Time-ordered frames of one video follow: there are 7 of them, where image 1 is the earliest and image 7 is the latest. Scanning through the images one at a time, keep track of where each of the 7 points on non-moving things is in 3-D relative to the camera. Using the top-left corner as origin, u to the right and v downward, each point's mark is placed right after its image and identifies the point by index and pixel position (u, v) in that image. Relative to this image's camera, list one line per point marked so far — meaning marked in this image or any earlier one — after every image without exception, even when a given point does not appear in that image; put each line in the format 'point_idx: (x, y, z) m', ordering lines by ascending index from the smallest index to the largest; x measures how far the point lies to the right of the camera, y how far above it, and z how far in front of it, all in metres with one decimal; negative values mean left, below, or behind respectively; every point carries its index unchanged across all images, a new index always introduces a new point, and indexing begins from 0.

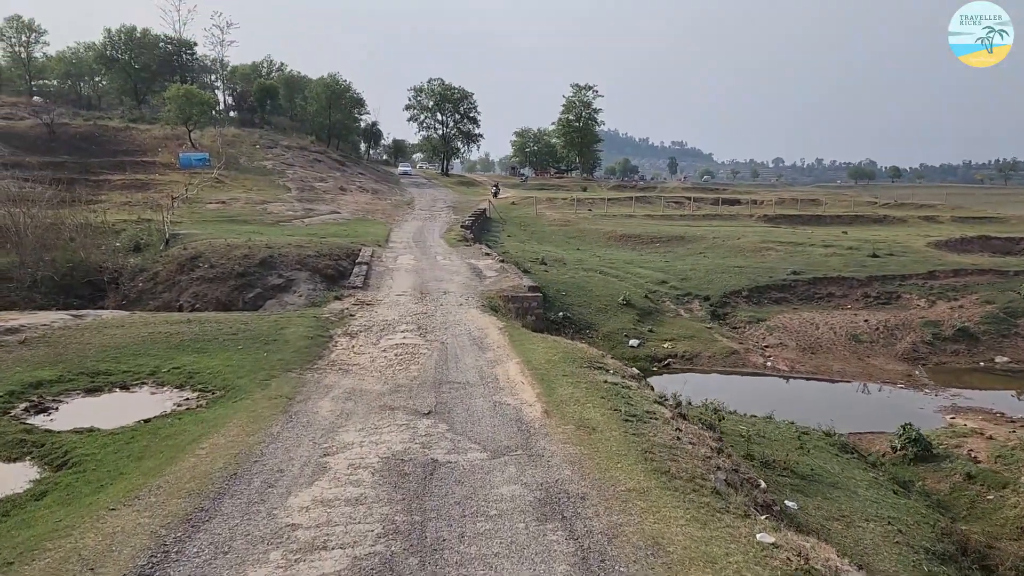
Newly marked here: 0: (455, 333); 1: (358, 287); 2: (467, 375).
0: (-0.9, -0.7, +9.2) m
1: (-3.4, 0.0, +12.9) m
2: (-0.5, -1.1, +7.0) m
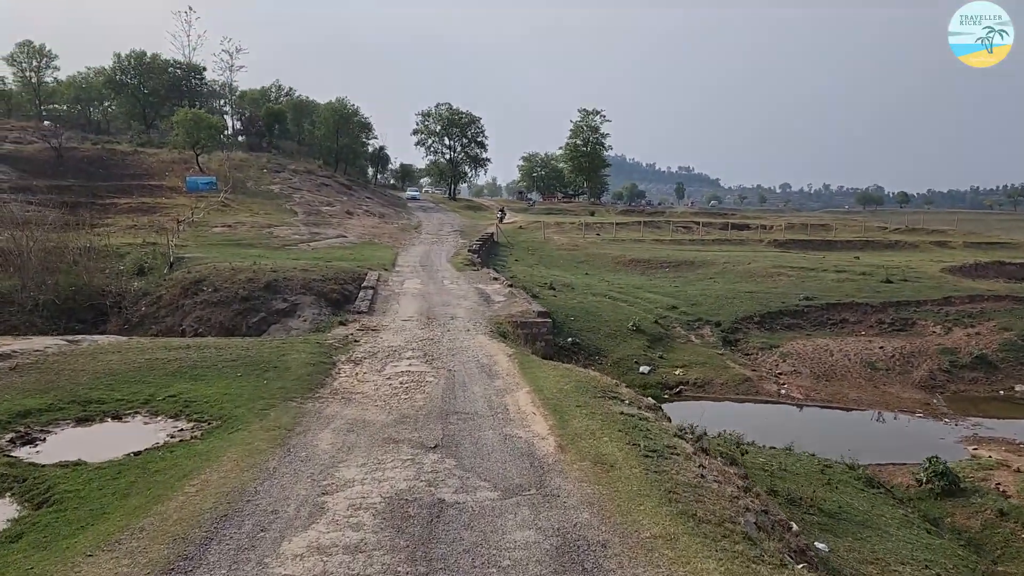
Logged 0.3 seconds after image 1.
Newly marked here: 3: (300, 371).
0: (-0.8, -1.1, +8.9) m
1: (-3.3, -0.5, +12.6) m
2: (-0.4, -1.4, +6.7) m
3: (-2.9, -1.1, +7.8) m
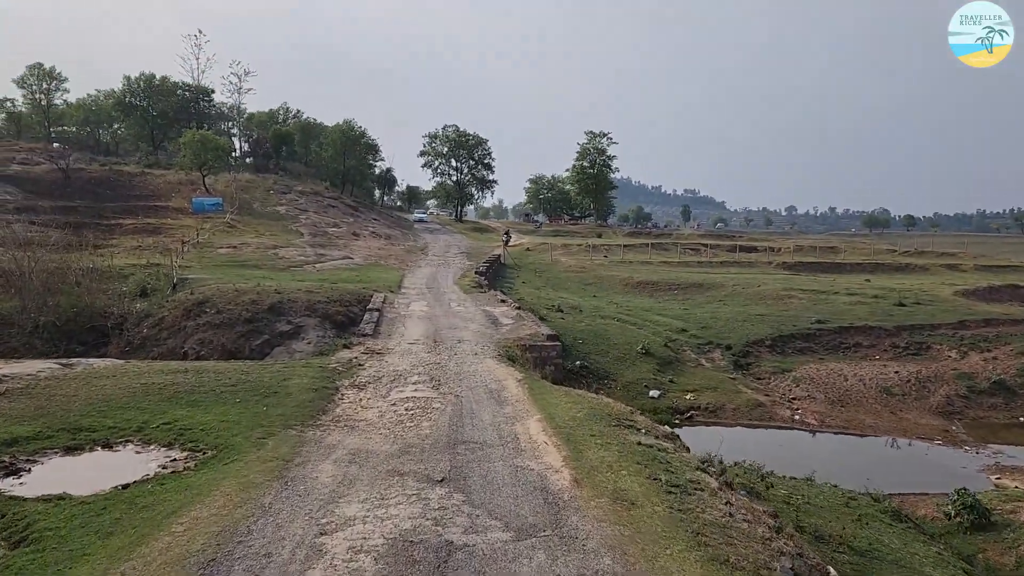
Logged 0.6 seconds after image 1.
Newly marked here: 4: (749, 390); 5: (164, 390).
0: (-0.6, -1.4, +8.6) m
1: (-3.1, -1.0, +12.4) m
2: (-0.3, -1.6, +6.3) m
3: (-2.7, -1.4, +7.4) m
4: (+8.2, -3.5, +19.9) m
5: (-4.5, -1.3, +7.4) m
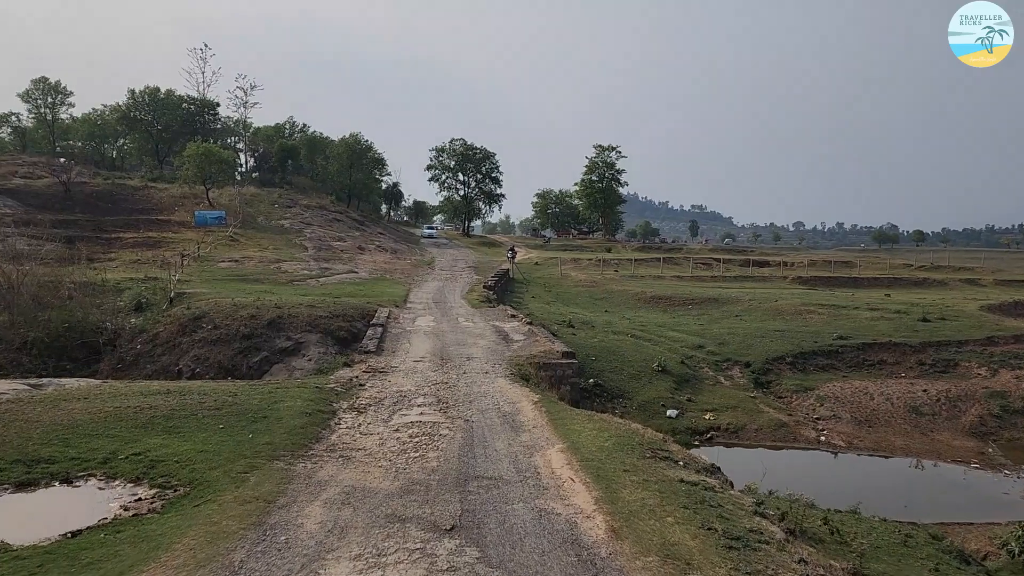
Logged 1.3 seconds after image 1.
0: (-0.4, -1.6, +7.7) m
1: (-2.8, -1.3, +11.6) m
2: (-0.1, -1.7, +5.5) m
3: (-2.5, -1.5, +6.6) m
4: (+8.5, -4.0, +18.9) m
5: (-4.3, -1.5, +6.6) m
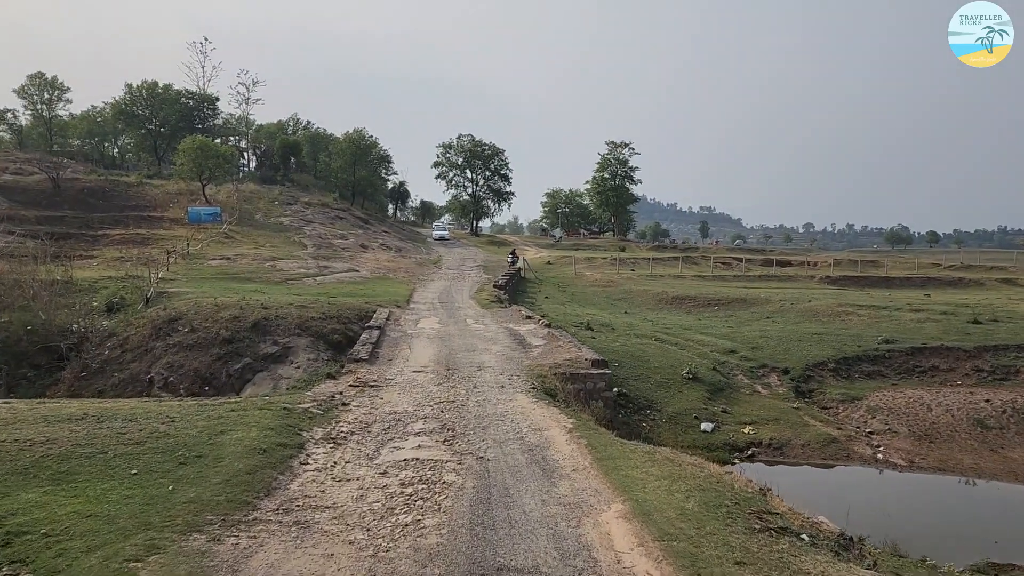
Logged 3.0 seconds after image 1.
0: (-0.1, -1.5, +5.8) m
1: (-2.5, -1.2, +9.7) m
2: (+0.1, -1.6, +3.6) m
3: (-2.3, -1.5, +4.8) m
4: (+9.0, -3.9, +16.8) m
5: (-4.0, -1.4, +4.8) m
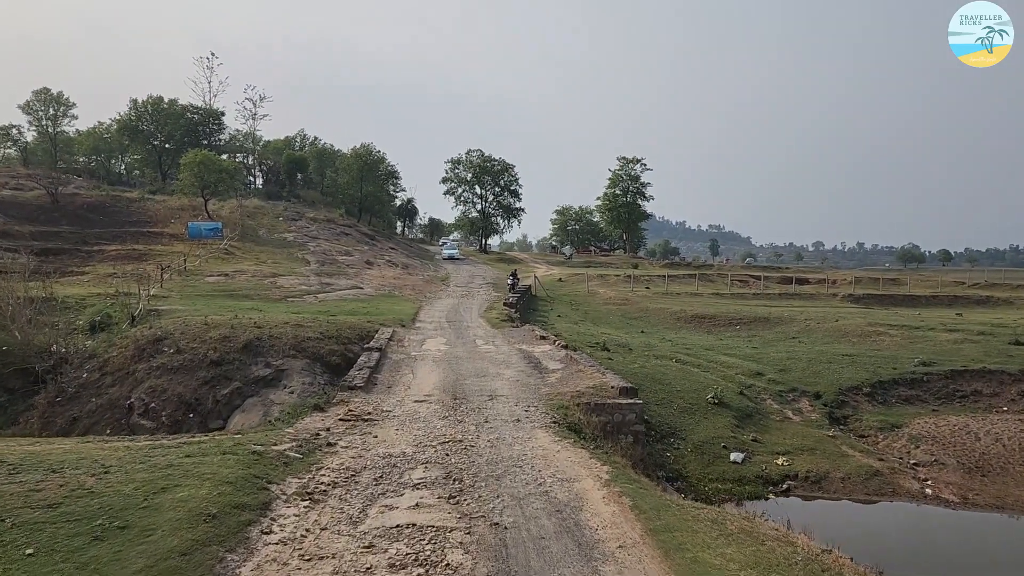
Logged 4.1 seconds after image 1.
0: (0.0, -1.7, +4.6) m
1: (-2.3, -1.4, +8.5) m
2: (+0.3, -1.7, +2.4) m
3: (-2.1, -1.5, +3.6) m
4: (+9.3, -4.4, +15.4) m
5: (-3.9, -1.5, +3.6) m
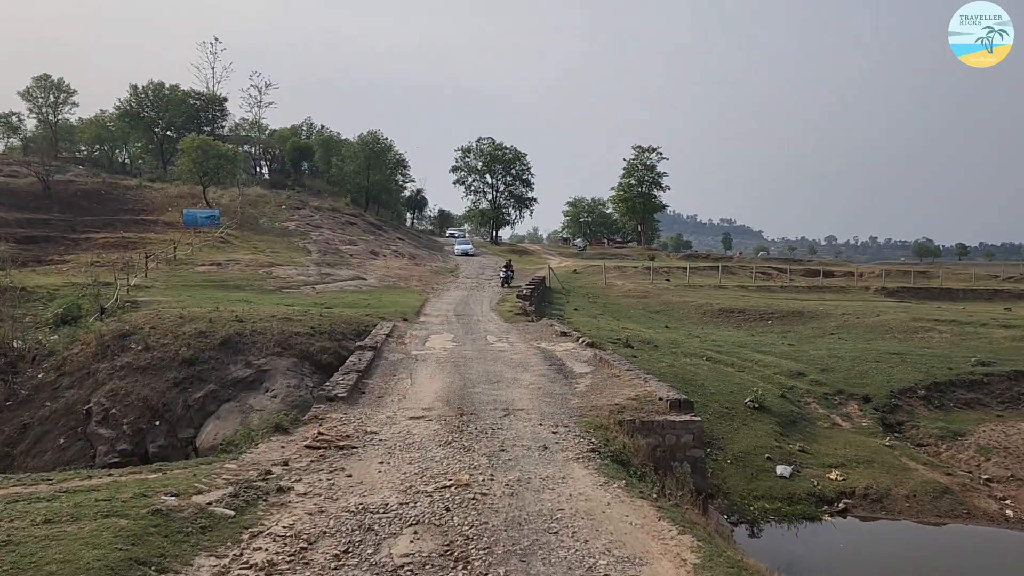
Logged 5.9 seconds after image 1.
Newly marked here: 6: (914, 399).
0: (+0.2, -1.5, +2.9) m
1: (-2.0, -1.3, +6.8) m
2: (+0.4, -1.6, +0.6) m
3: (-1.9, -1.4, +1.9) m
4: (+9.7, -4.2, +13.6) m
5: (-3.7, -1.3, +2.0) m
6: (+11.6, -3.2, +16.5) m
